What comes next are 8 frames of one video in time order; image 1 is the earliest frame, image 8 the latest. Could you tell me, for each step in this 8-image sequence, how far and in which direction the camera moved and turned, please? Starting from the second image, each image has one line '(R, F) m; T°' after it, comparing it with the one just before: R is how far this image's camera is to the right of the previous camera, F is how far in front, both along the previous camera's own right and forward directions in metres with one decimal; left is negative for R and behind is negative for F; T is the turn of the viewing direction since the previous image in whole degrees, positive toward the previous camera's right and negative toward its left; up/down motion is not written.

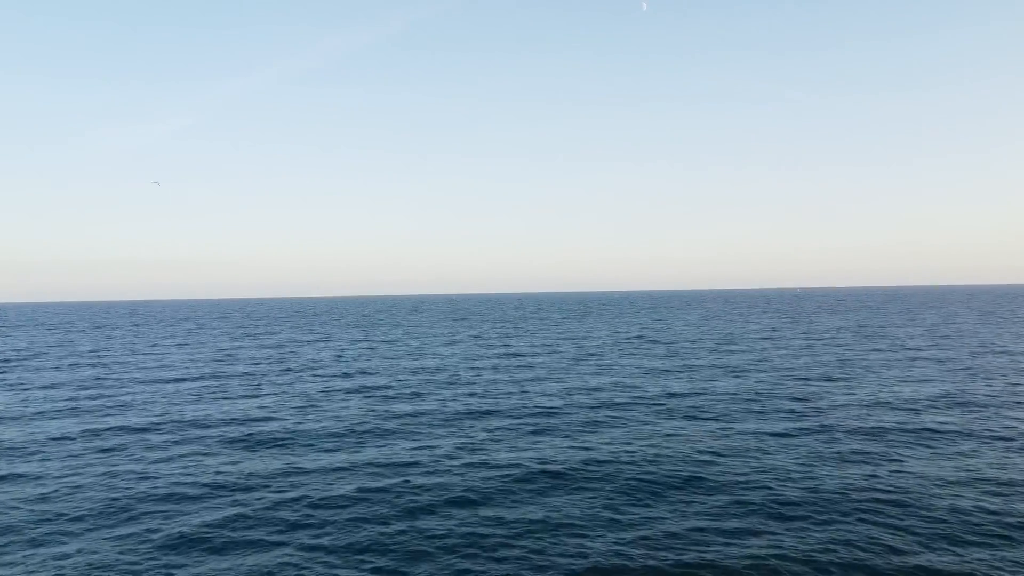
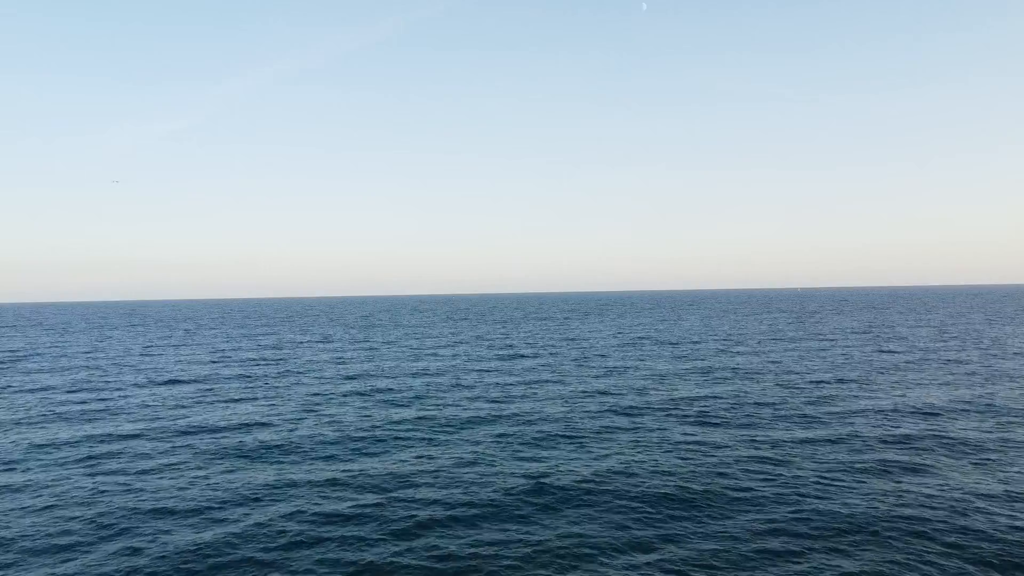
(-6.5, +1.1) m; +8°
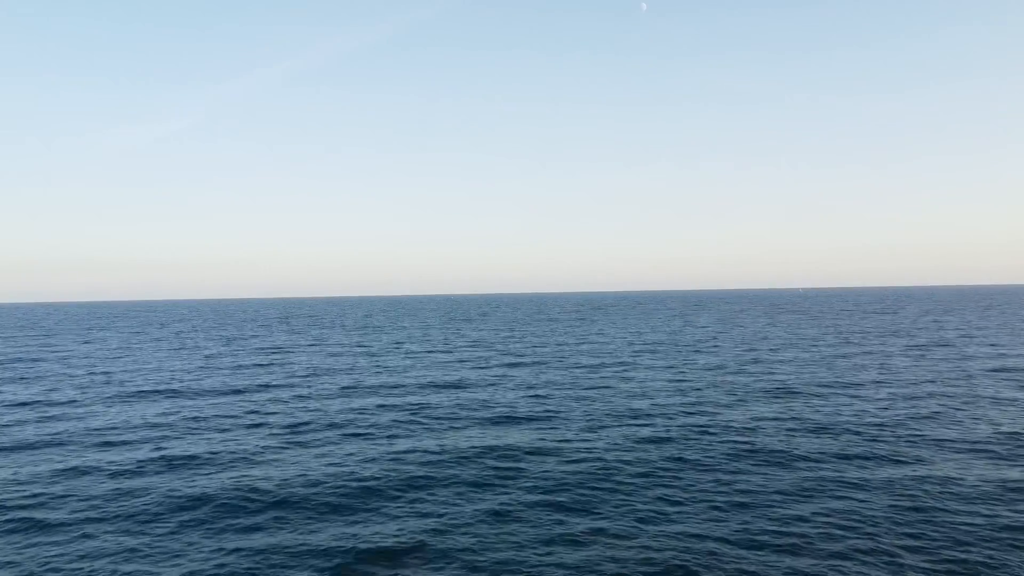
(-1.0, +4.0) m; 0°
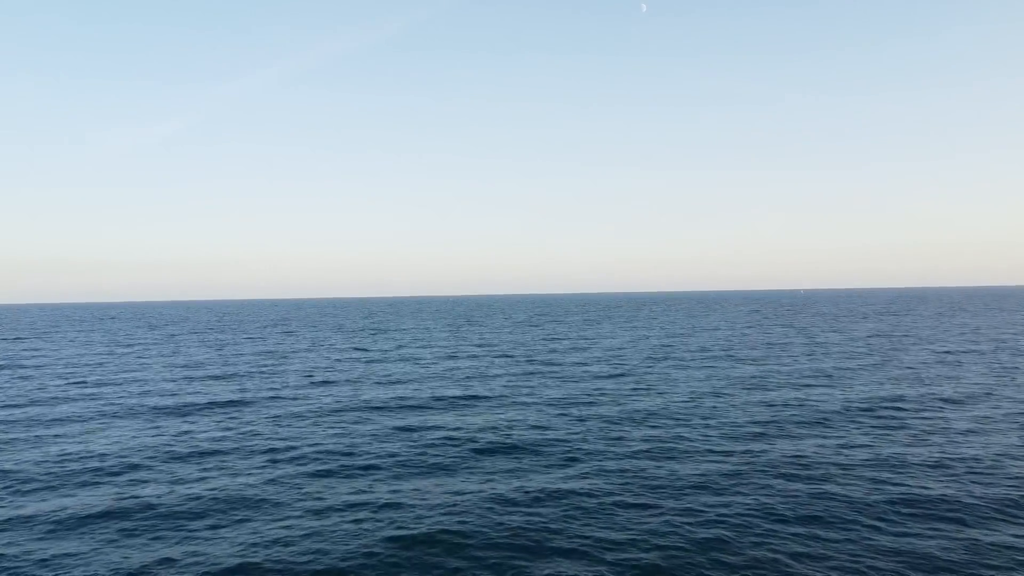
(-1.0, +3.6) m; 0°
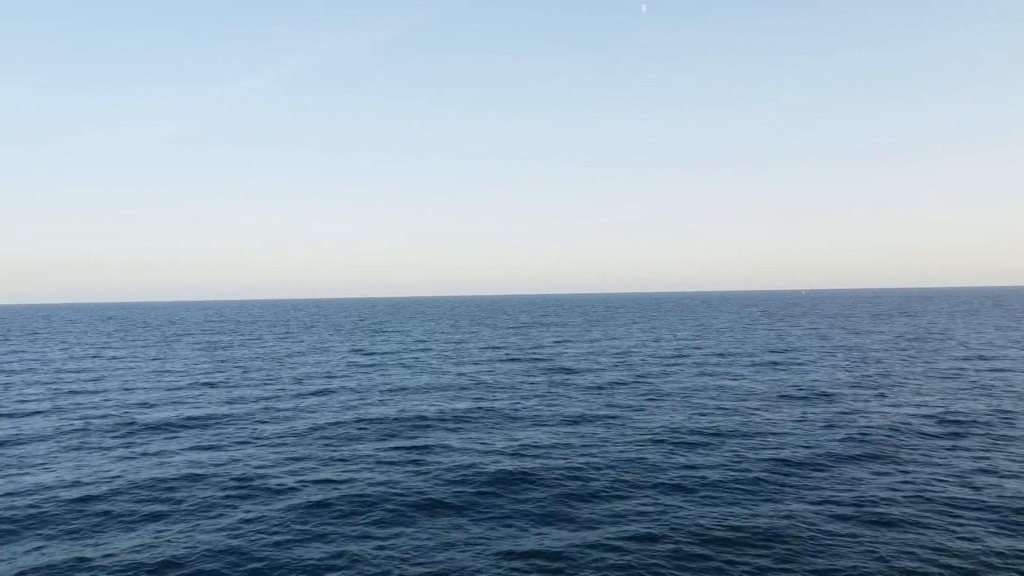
(-1.0, +3.0) m; 0°
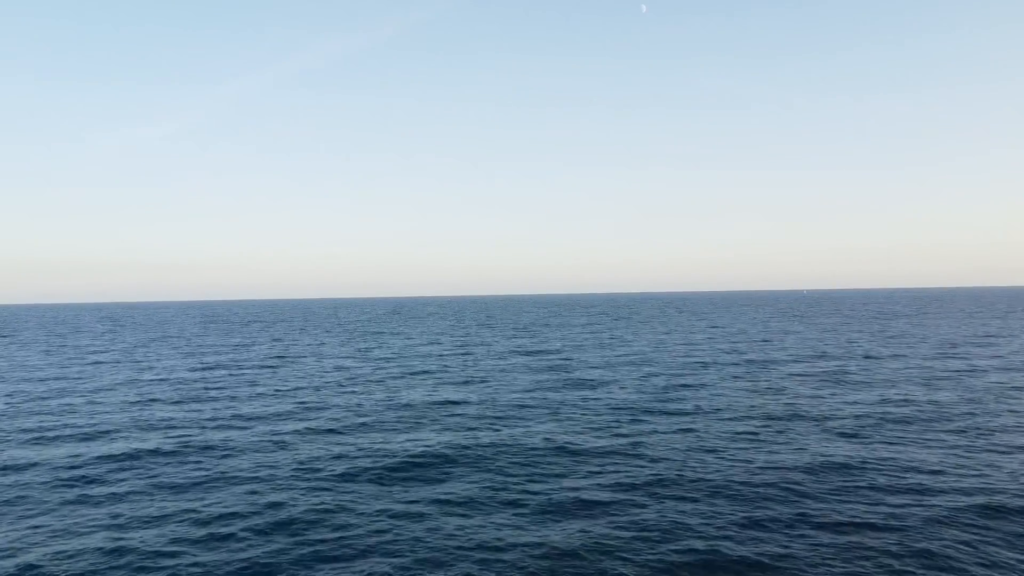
(-1.5, +5.0) m; 0°
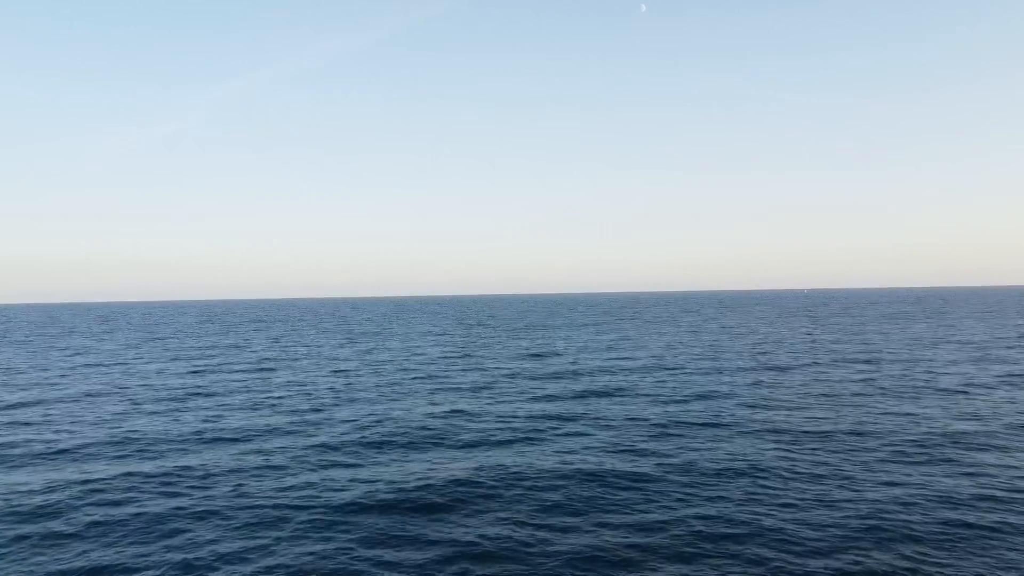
(-1.1, +3.6) m; 0°
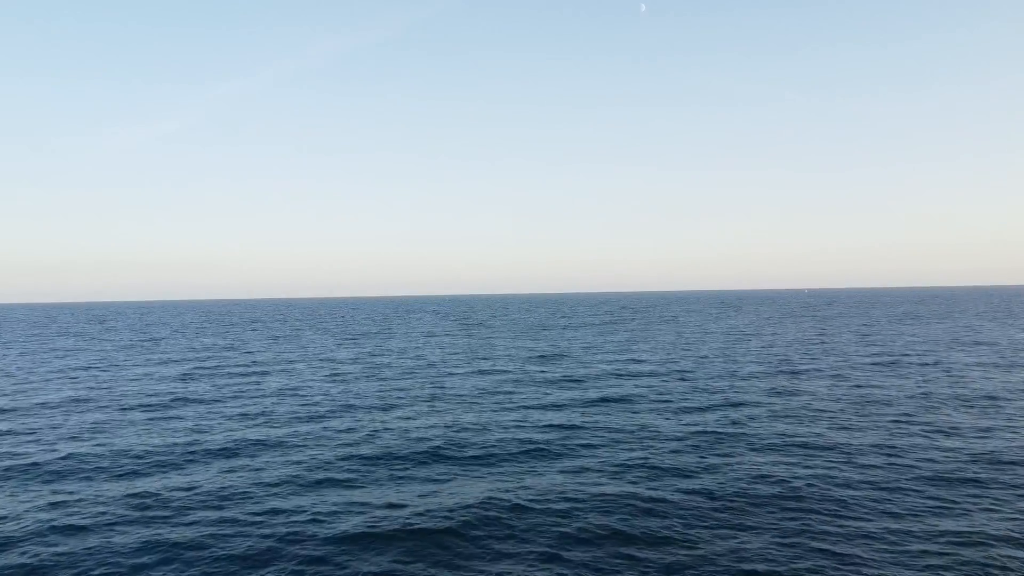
(-0.9, +2.3) m; 0°
